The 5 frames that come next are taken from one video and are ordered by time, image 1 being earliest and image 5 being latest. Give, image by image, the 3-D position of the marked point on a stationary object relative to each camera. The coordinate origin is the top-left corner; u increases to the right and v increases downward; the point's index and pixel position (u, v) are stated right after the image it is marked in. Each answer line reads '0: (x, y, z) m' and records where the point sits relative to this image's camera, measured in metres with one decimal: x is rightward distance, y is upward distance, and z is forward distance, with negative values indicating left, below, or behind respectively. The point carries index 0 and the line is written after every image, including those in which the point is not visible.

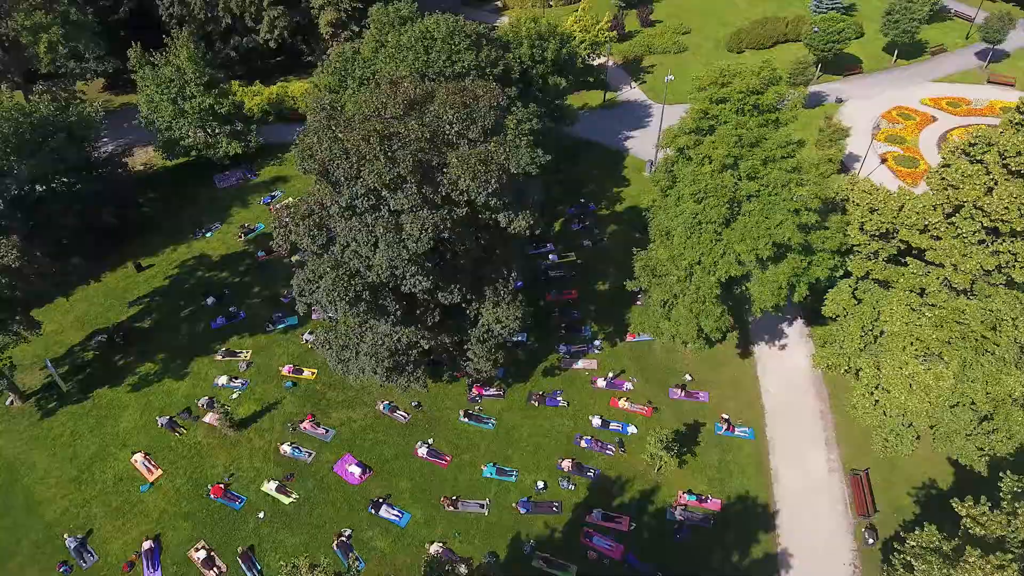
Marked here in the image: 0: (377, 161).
0: (-4.5, +4.1, +19.1) m
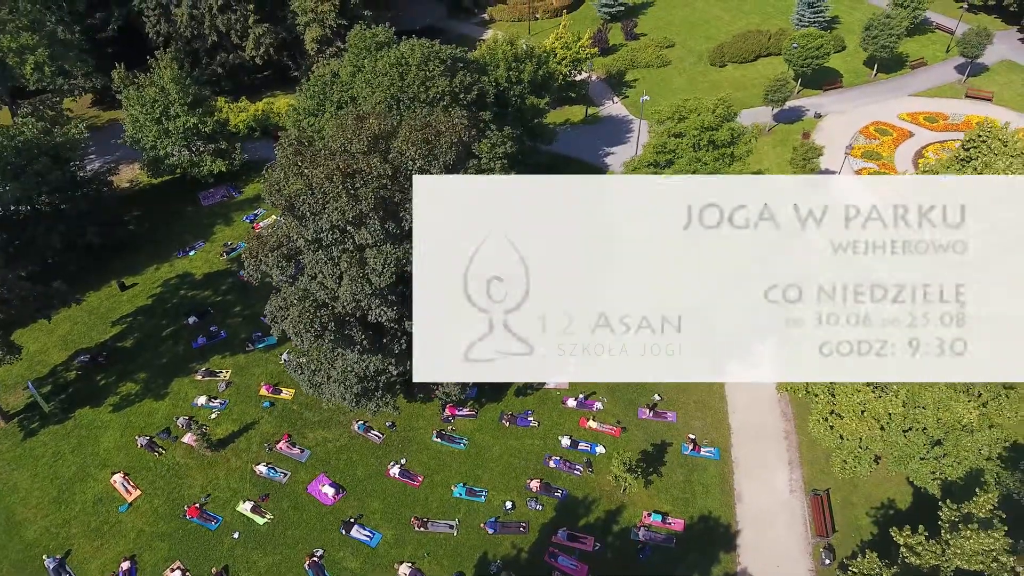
0: (-5.9, +3.0, +19.6) m
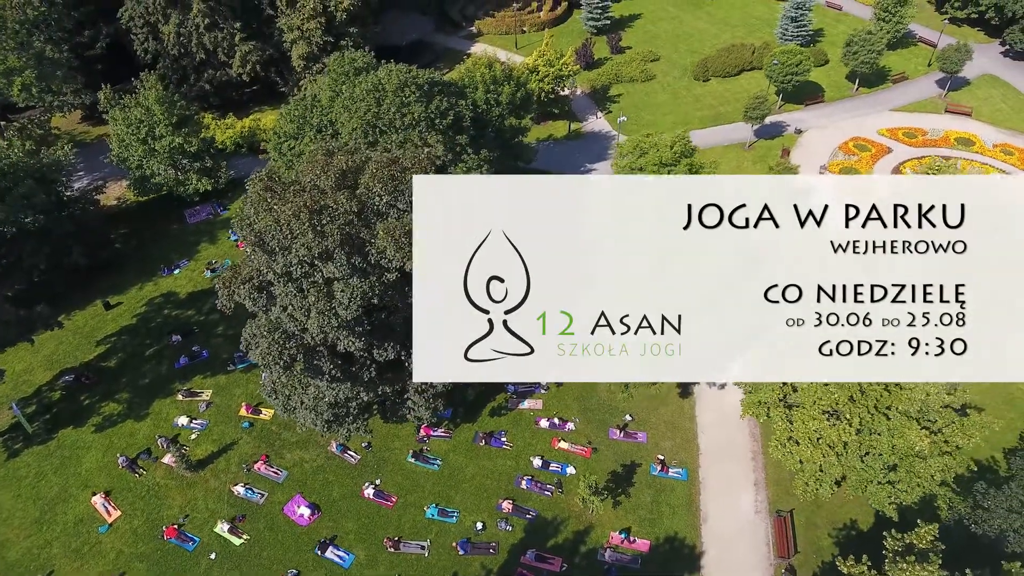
0: (-7.2, +1.8, +20.2) m
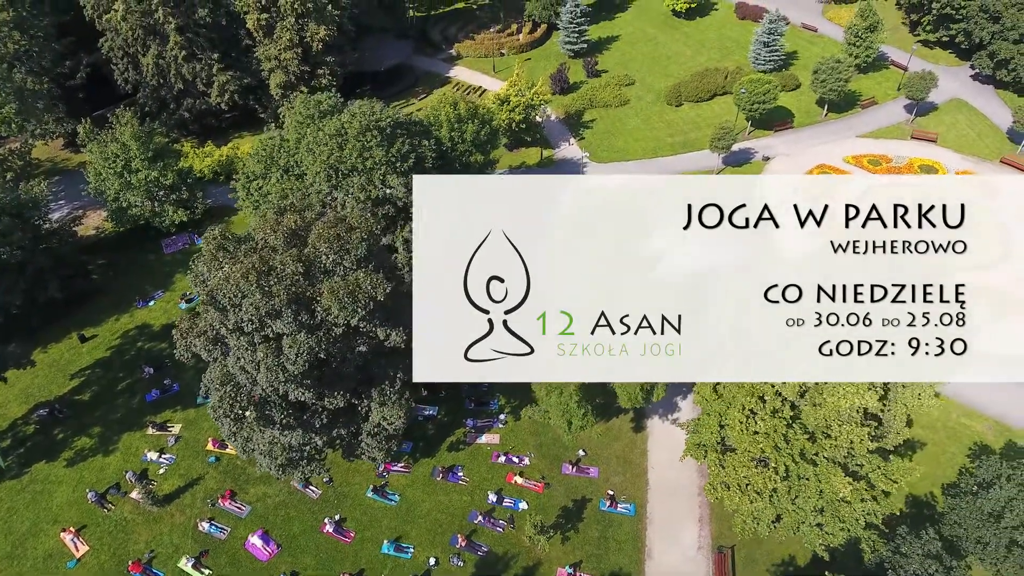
0: (-9.4, -0.2, +21.2) m
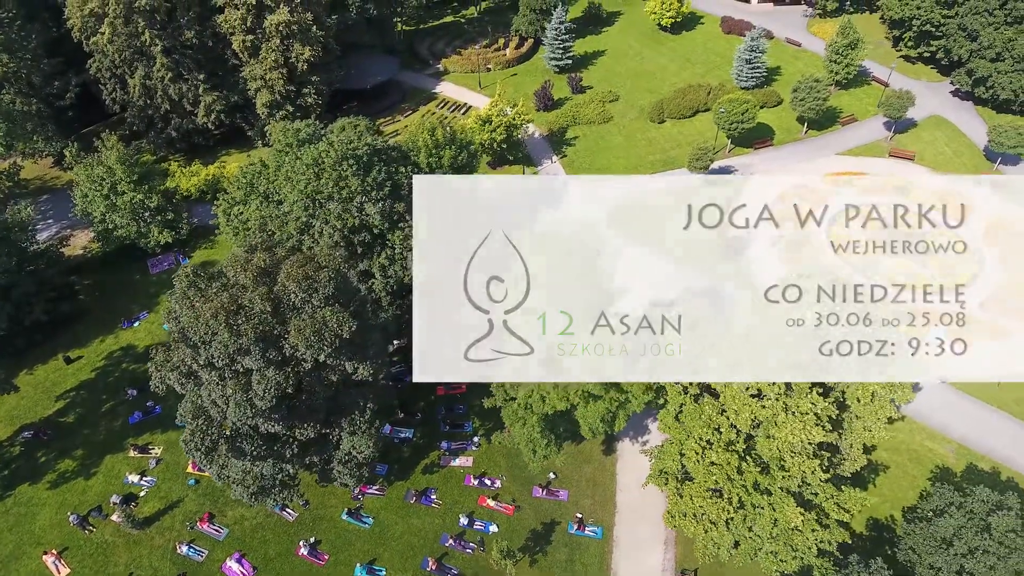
0: (-10.9, -1.7, +21.9) m
